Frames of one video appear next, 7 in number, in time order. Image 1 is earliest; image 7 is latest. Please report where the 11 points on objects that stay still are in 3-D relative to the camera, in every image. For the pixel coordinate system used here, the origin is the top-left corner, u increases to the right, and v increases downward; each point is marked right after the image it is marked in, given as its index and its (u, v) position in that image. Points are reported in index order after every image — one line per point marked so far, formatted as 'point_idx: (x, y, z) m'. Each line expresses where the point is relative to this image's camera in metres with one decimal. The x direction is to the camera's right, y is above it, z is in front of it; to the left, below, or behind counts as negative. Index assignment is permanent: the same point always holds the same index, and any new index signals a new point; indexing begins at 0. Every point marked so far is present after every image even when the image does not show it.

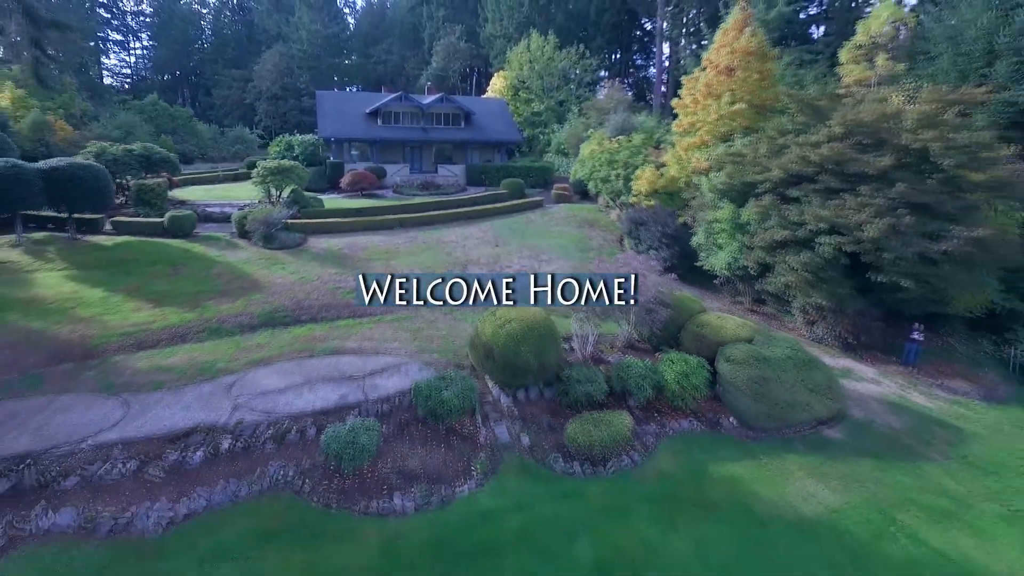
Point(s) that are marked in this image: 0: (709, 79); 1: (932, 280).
0: (+6.0, +6.3, +18.5) m
1: (+8.8, +0.2, +12.7) m
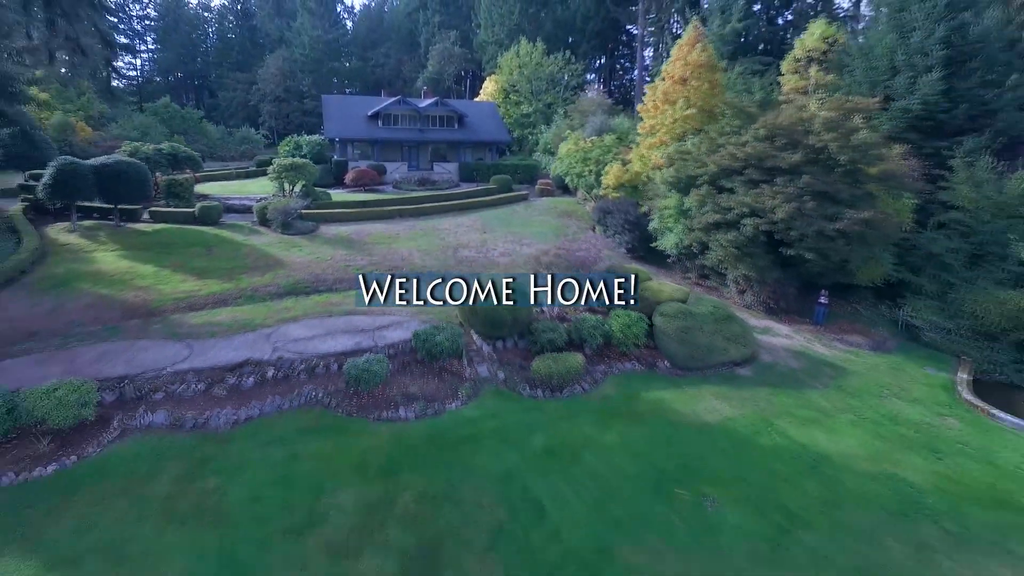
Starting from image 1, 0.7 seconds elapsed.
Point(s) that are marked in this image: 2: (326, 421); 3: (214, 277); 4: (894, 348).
0: (+5.5, +7.0, +21.6) m
1: (+8.3, +0.9, +15.8) m
2: (-3.4, -2.4, +11.4) m
3: (-8.6, +0.3, +17.8) m
4: (+9.9, -1.5, +15.7) m
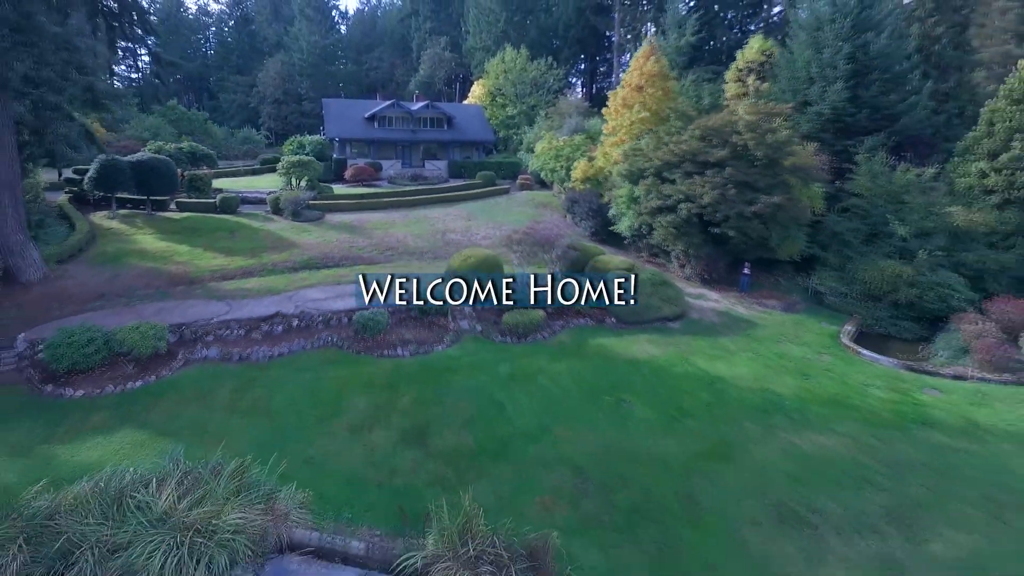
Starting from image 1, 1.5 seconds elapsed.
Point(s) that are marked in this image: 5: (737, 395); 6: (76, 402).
0: (+4.6, +7.9, +25.1) m
1: (+7.6, +1.8, +19.4) m
2: (-4.1, -1.6, +14.8) m
3: (-9.4, +1.2, +21.2) m
4: (+9.2, -0.6, +19.2) m
5: (+5.0, -2.4, +13.2) m
6: (-8.6, -2.3, +12.1) m
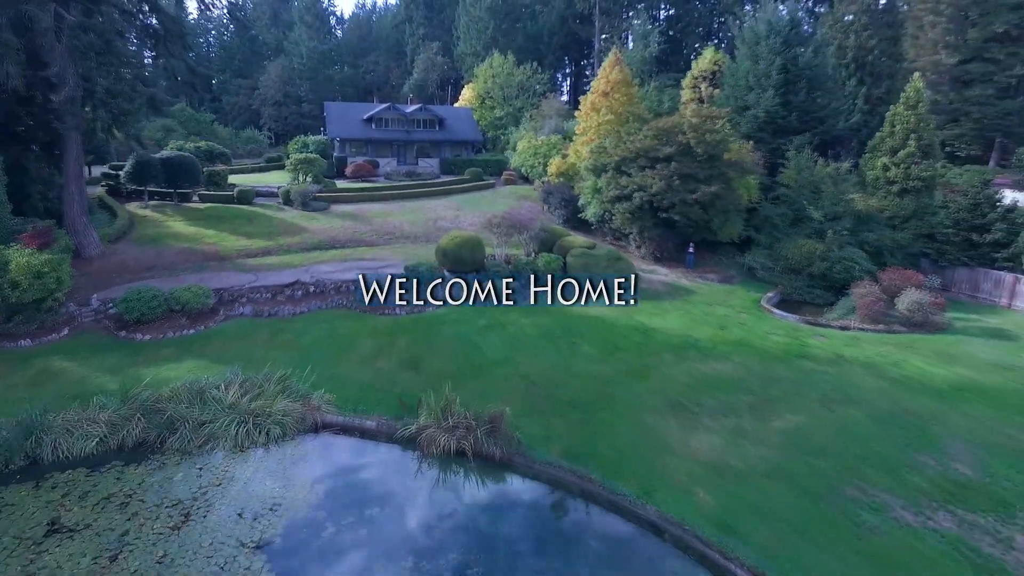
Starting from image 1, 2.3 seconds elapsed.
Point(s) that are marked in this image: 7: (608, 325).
0: (+3.8, +8.8, +28.7) m
1: (+6.8, +2.7, +23.0) m
2: (-4.8, -0.7, +18.3) m
3: (-10.1, +2.0, +24.7) m
4: (+8.4, +0.3, +22.9) m
5: (+4.3, -1.4, +16.9) m
6: (-9.3, -1.4, +15.6) m
7: (+2.8, -1.1, +18.0) m
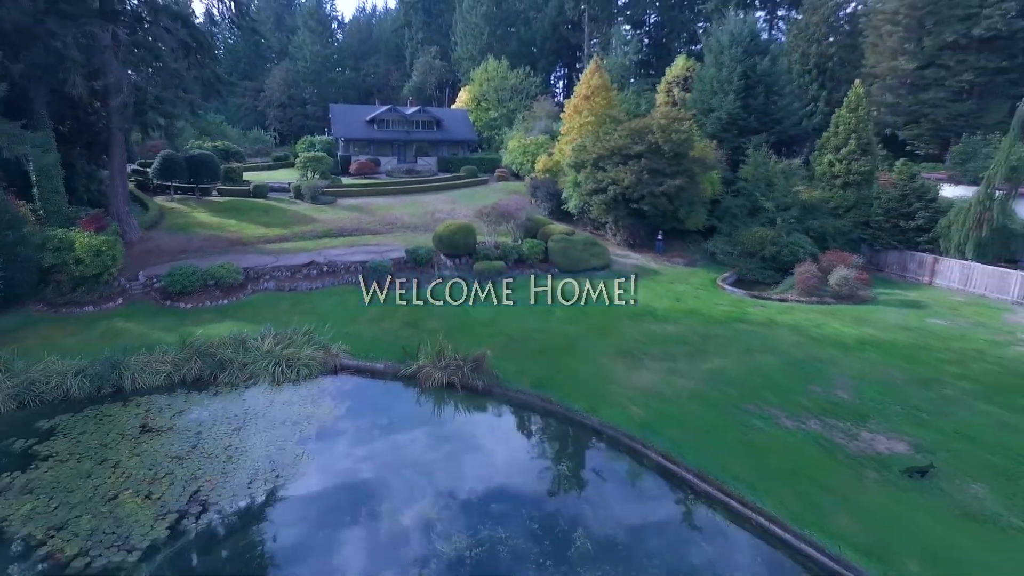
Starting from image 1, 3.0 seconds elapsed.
0: (+3.3, +9.6, +31.7) m
1: (+6.3, +3.4, +26.0) m
2: (-5.3, 0.0, +21.3) m
3: (-10.6, +2.8, +27.7) m
4: (+7.9, +1.1, +25.9) m
5: (+3.8, -0.7, +19.9) m
6: (-9.8, -0.7, +18.6) m
7: (+2.3, -0.4, +21.0) m
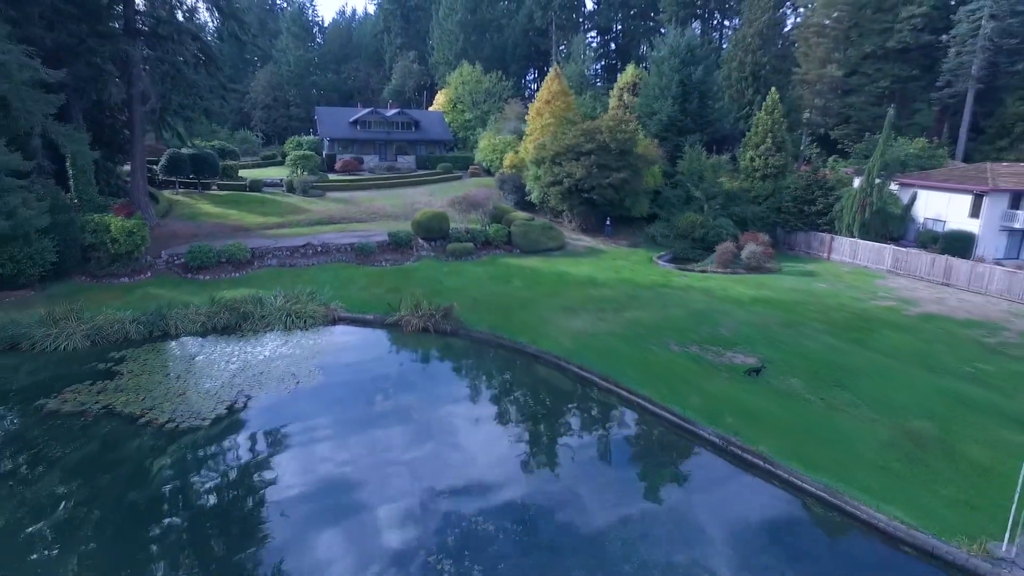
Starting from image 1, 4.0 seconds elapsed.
0: (+1.5, +10.6, +35.9) m
1: (+4.8, +4.5, +30.3) m
2: (-6.6, +1.0, +25.2) m
3: (-12.2, +3.7, +31.4) m
4: (+6.4, +2.2, +30.2) m
5: (+2.5, +0.4, +24.0) m
6: (-11.0, +0.2, +22.3) m
7: (+1.0, +0.7, +25.1) m
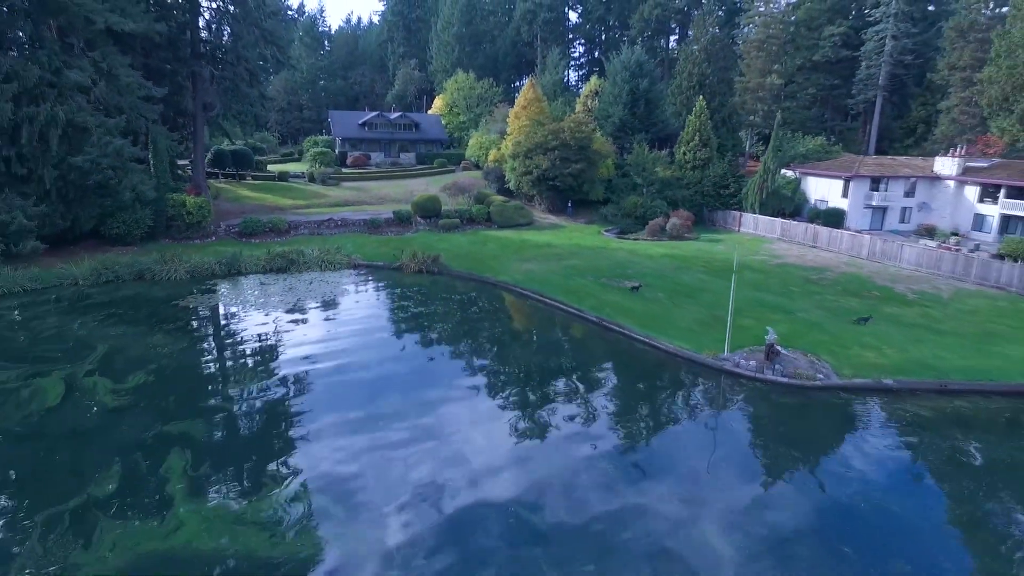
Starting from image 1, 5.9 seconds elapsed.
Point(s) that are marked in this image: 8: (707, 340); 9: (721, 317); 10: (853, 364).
0: (+0.3, +12.5, +43.3) m
1: (+3.5, +6.4, +37.7) m
2: (-7.9, +2.9, +32.7) m
3: (-13.5, +5.6, +38.9) m
4: (+5.1, +4.1, +37.7) m
5: (+1.2, +2.3, +31.5) m
6: (-12.3, +2.2, +29.8) m
7: (-0.3, +2.6, +32.6) m
8: (+5.5, -1.5, +17.4) m
9: (+6.6, -0.9, +19.3) m
10: (+8.6, -1.9, +15.5) m
